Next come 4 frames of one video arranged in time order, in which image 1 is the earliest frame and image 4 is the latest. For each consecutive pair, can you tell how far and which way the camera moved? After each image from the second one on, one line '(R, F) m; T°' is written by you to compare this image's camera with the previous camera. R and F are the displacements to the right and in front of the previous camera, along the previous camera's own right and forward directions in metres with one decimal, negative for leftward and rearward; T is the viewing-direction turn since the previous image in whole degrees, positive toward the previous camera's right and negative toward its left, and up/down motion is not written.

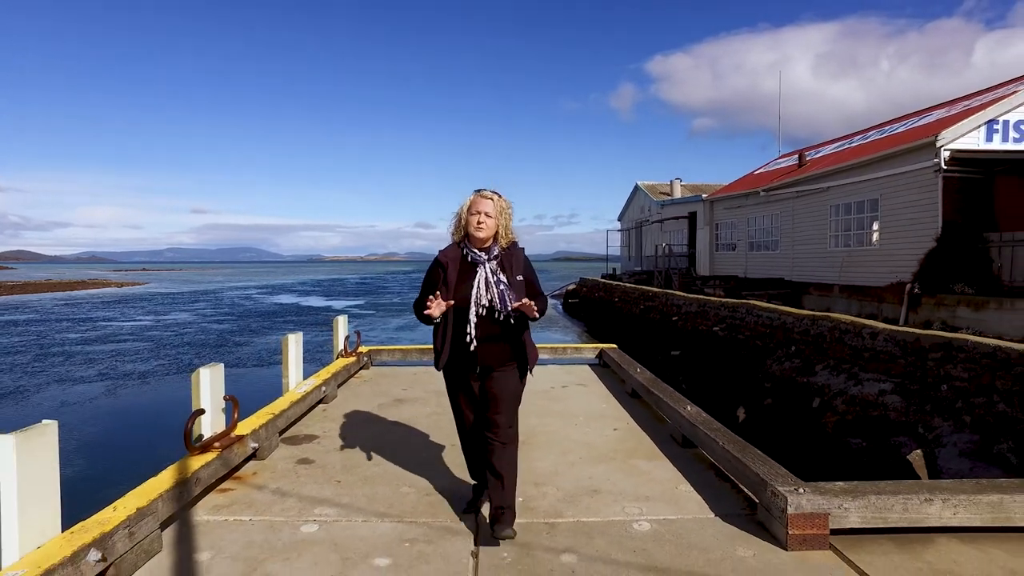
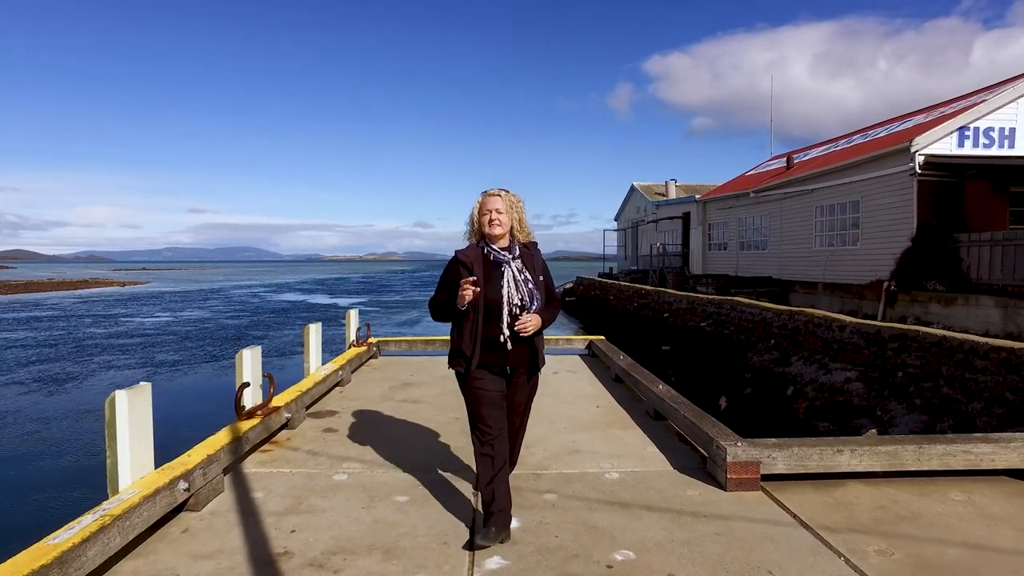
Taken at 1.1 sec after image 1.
(0.0, -0.6) m; 0°
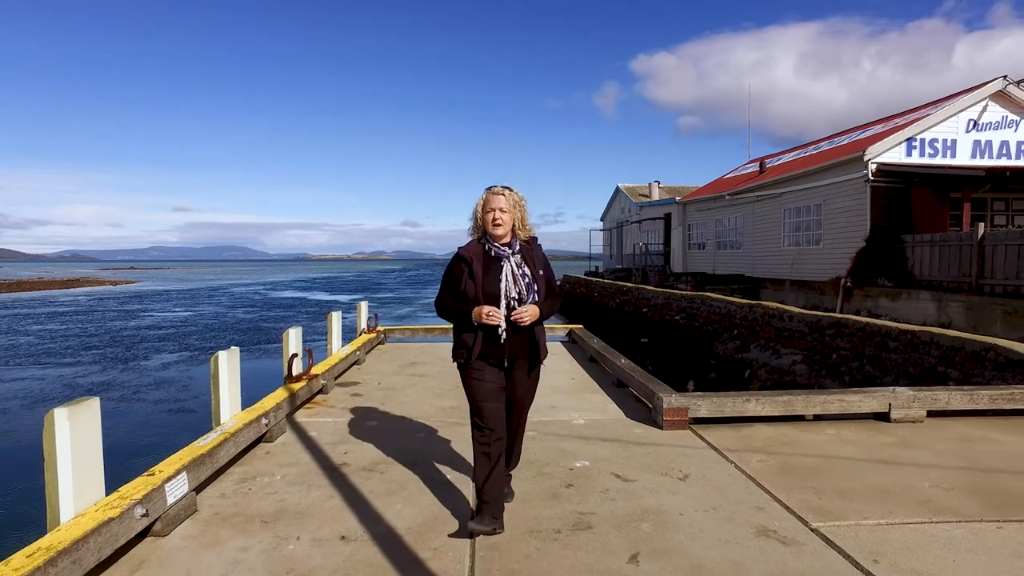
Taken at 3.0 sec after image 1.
(0.0, -1.1) m; +1°
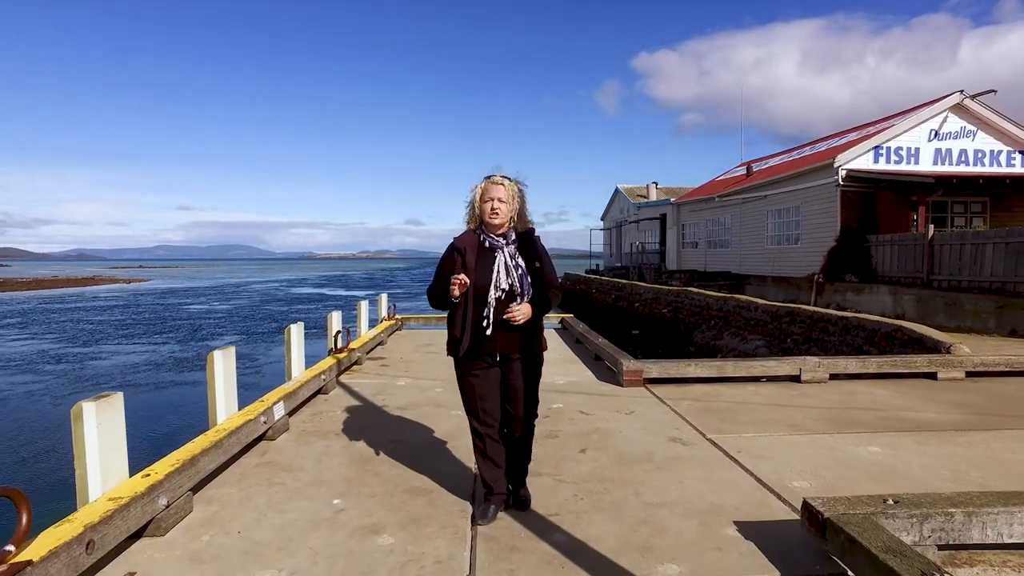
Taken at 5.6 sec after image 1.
(+0.1, -1.3) m; 0°
